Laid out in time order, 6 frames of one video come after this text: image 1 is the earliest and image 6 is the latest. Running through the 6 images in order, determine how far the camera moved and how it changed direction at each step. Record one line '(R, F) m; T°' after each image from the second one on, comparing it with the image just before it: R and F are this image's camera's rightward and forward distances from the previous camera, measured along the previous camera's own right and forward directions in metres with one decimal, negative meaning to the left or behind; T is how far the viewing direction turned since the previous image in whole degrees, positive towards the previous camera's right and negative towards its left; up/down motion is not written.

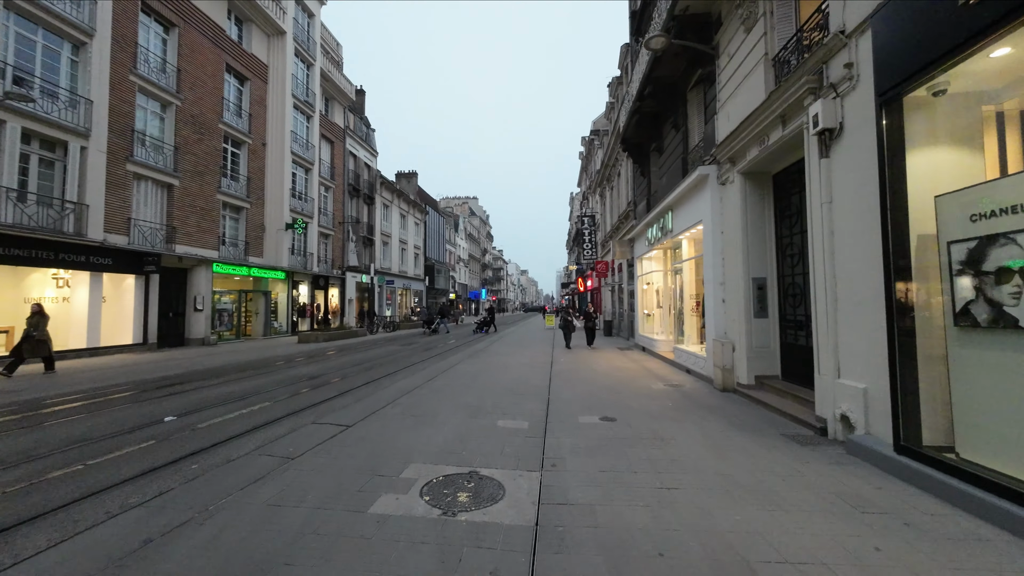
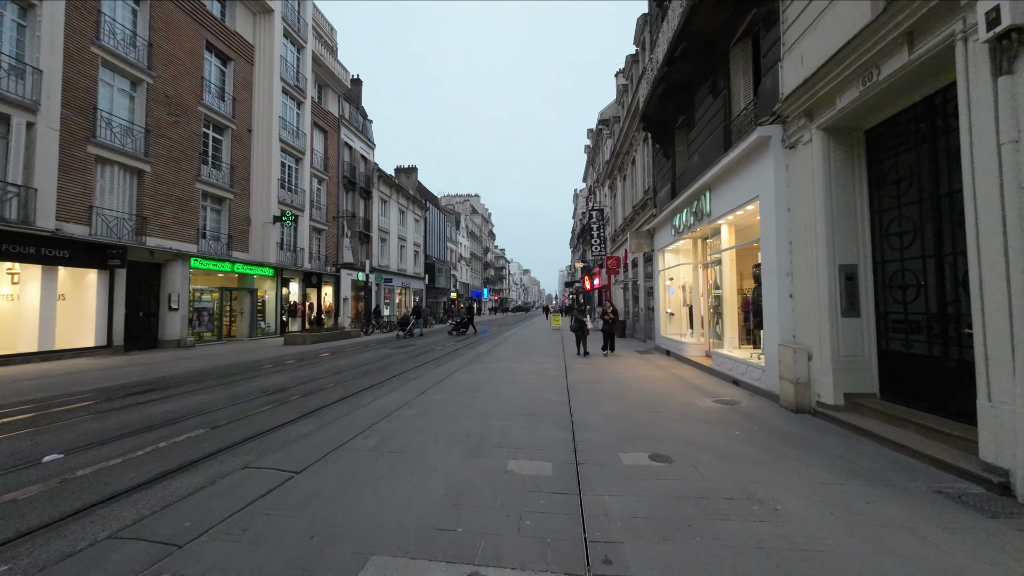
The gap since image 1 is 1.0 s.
(-0.1, +1.8) m; 0°
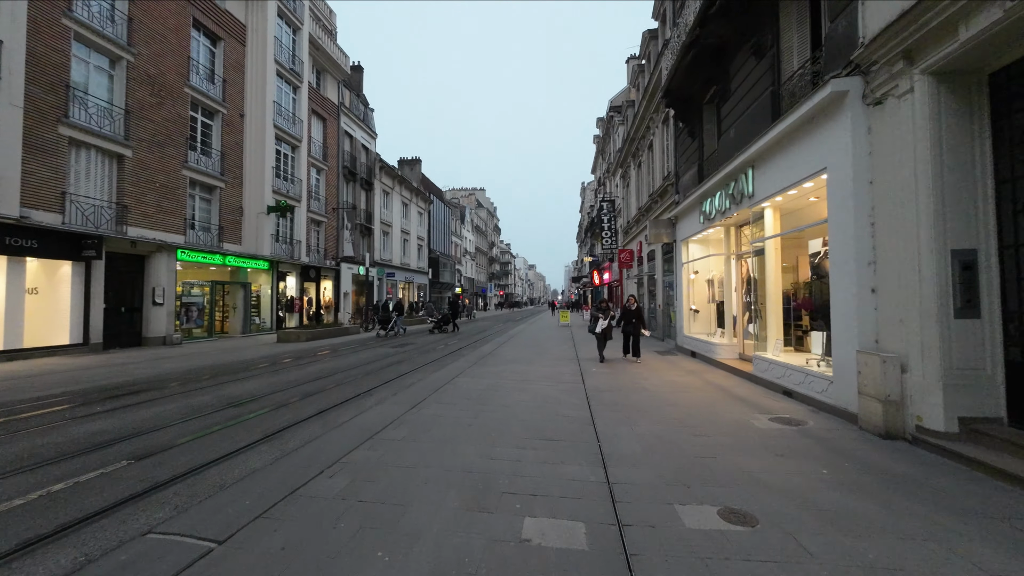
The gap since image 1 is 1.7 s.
(-0.1, +1.3) m; -1°
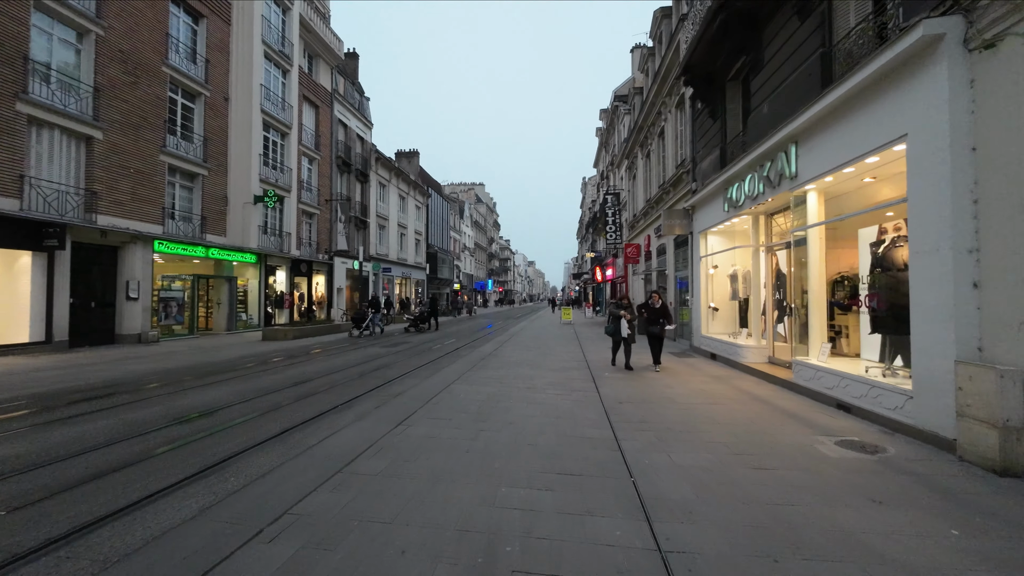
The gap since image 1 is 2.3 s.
(-0.1, +1.2) m; 0°
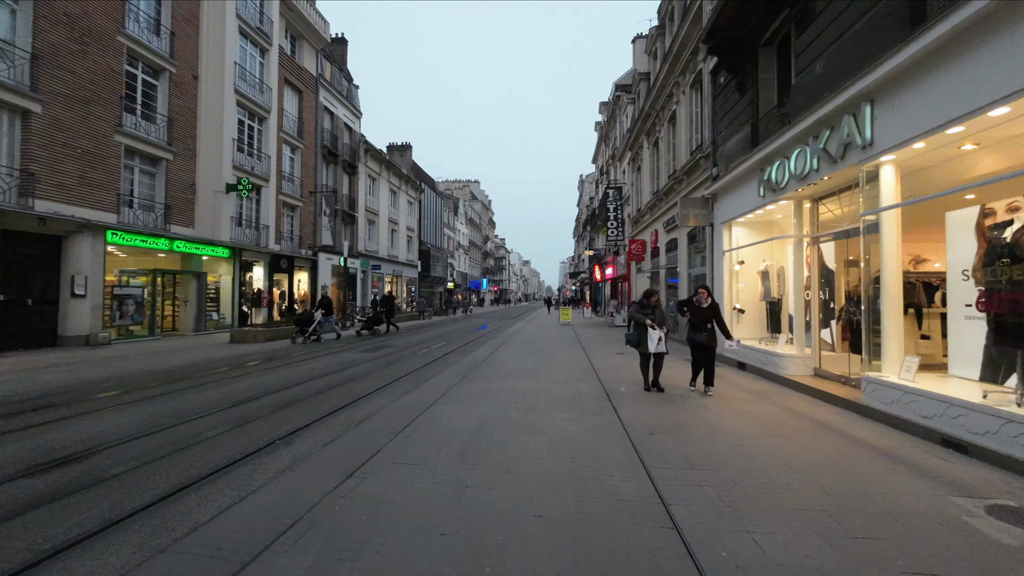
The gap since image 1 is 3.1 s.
(0.0, +1.6) m; +1°
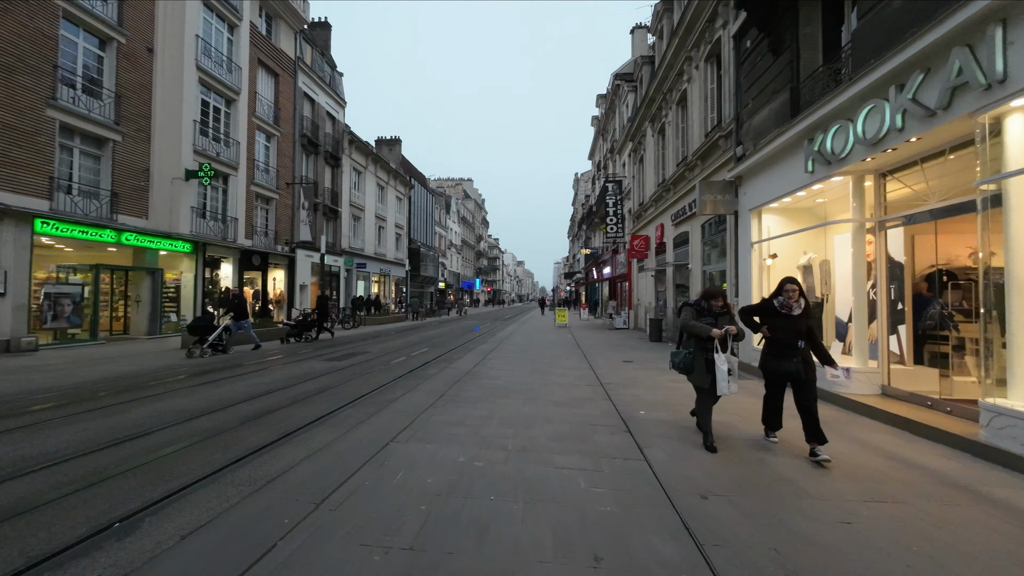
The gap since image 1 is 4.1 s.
(+0.1, +1.8) m; +1°
